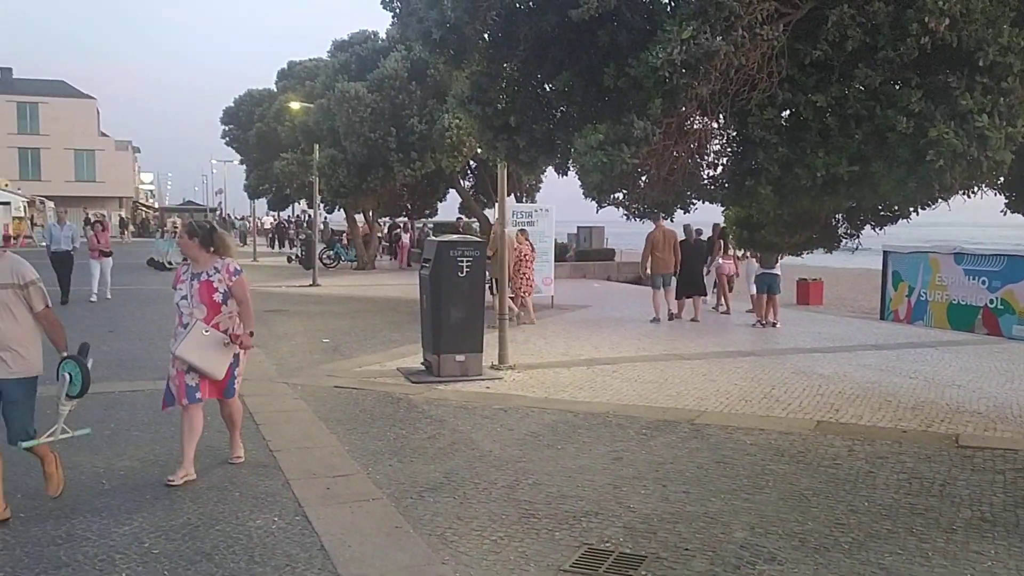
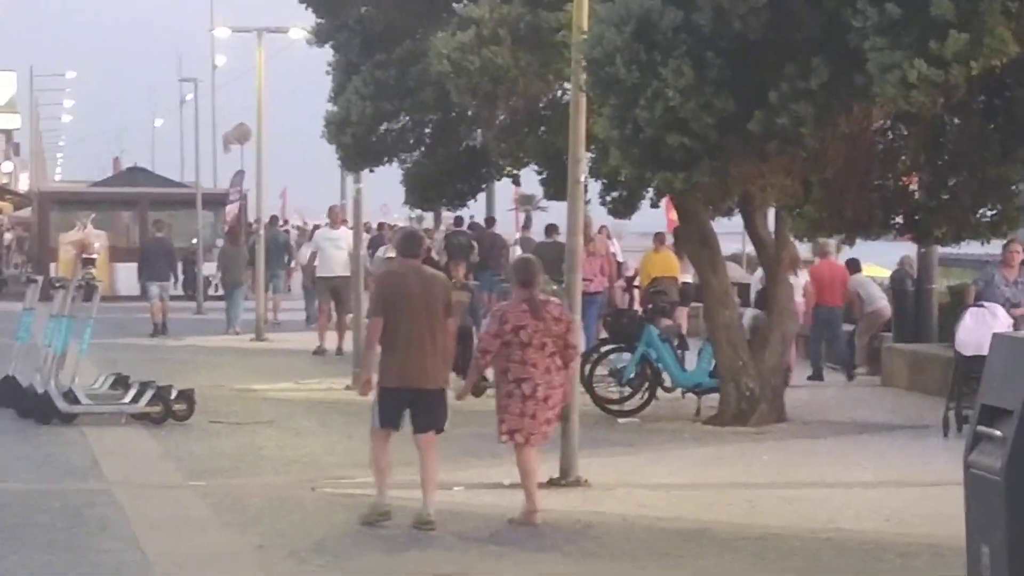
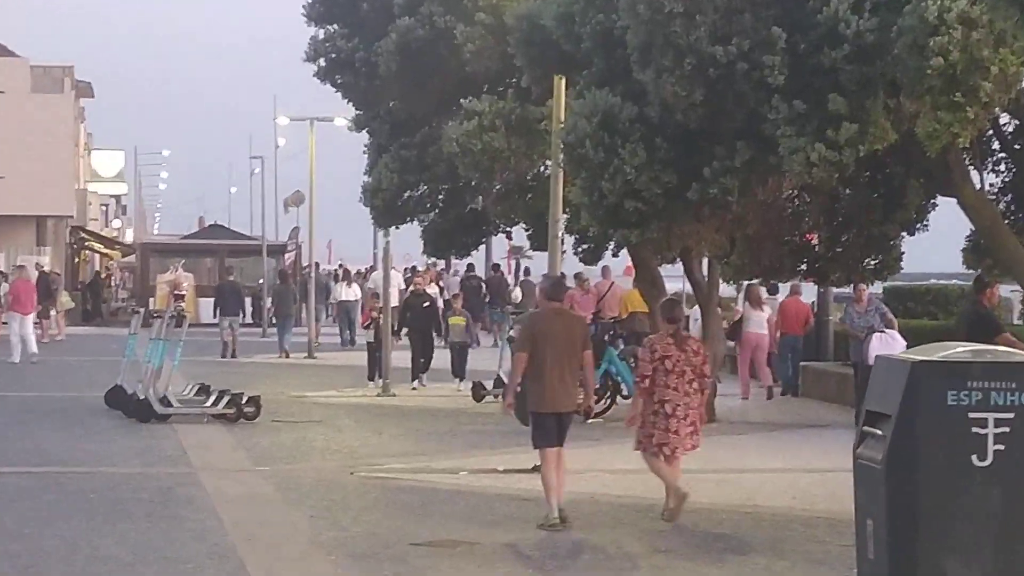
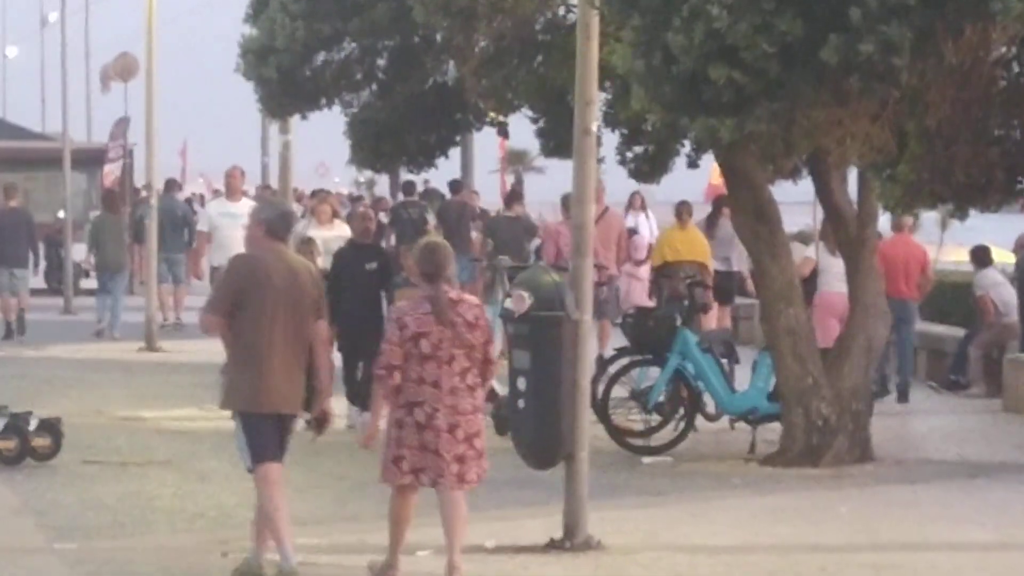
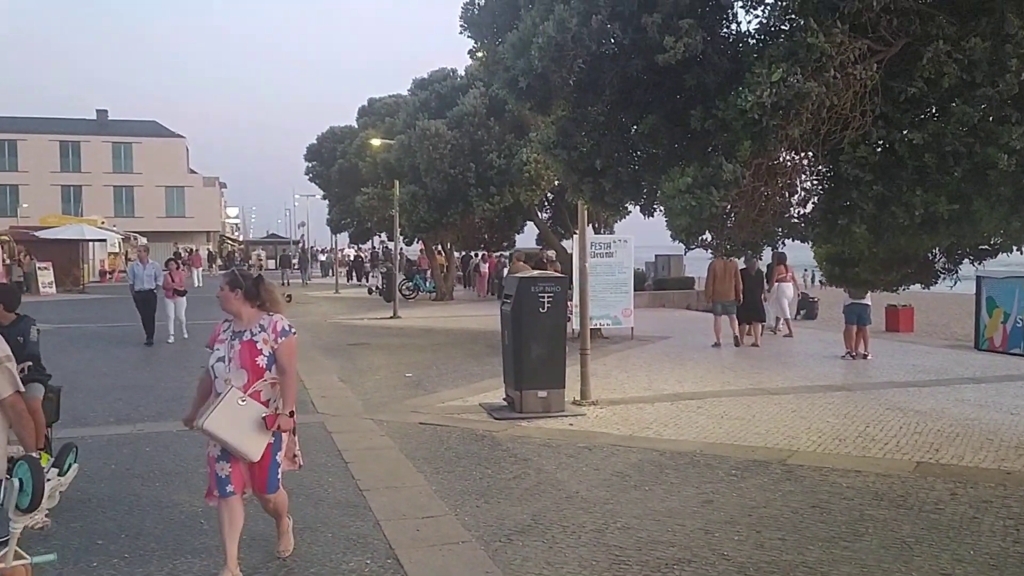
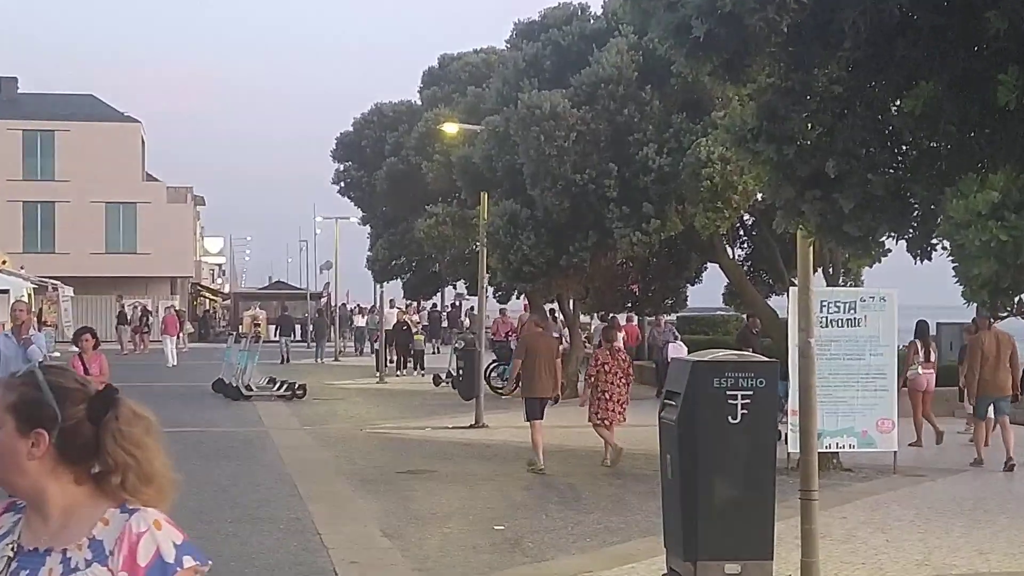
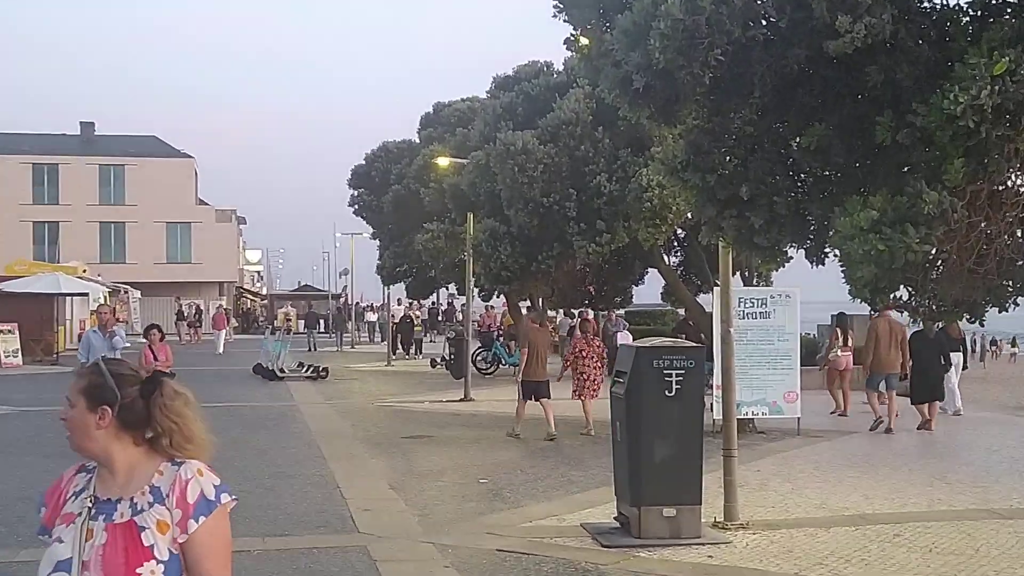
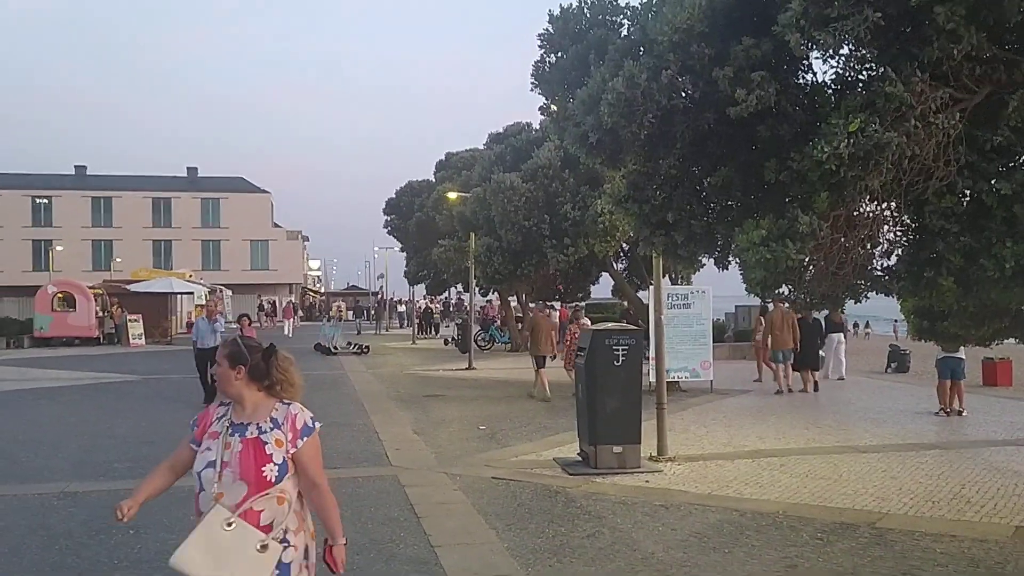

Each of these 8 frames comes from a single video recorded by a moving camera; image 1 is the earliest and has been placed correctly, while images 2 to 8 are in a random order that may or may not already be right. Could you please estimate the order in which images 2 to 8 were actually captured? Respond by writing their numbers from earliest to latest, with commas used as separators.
5, 8, 7, 6, 3, 2, 4
